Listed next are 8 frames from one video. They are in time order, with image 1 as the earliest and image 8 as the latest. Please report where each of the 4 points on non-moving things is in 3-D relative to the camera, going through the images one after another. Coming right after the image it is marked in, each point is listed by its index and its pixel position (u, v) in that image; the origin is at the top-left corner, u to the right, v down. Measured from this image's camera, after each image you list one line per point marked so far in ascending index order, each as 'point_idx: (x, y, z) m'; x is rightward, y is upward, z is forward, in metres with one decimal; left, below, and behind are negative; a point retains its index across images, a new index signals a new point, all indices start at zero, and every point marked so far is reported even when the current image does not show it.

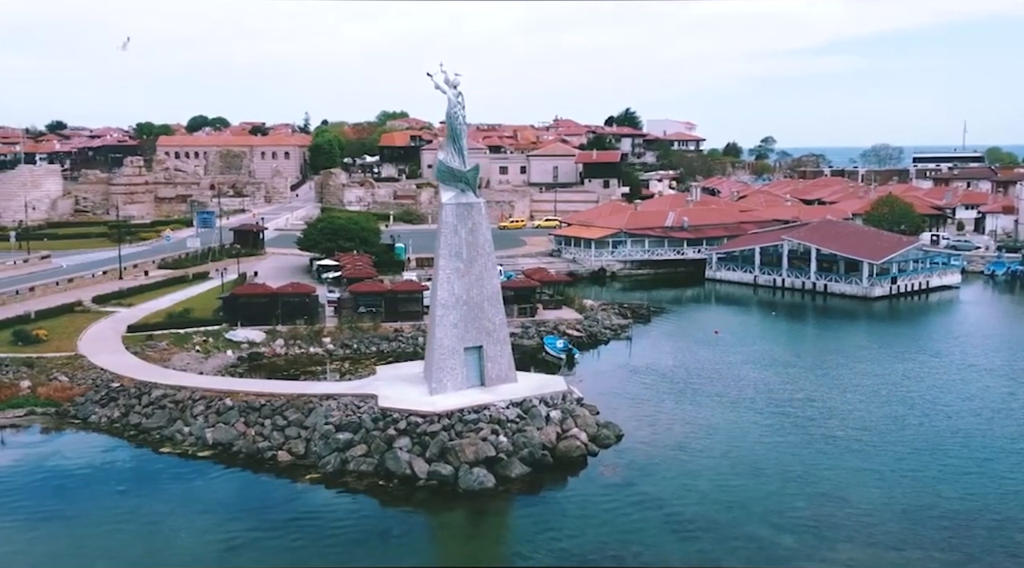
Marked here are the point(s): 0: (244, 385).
0: (-5.1, -1.9, +15.7) m
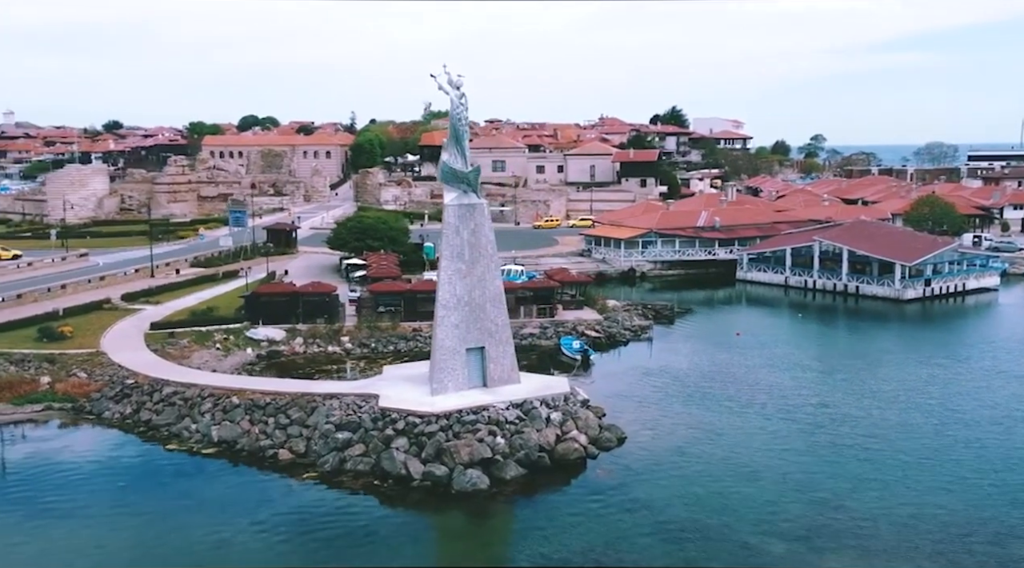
0: (-5.0, -1.9, +15.9) m
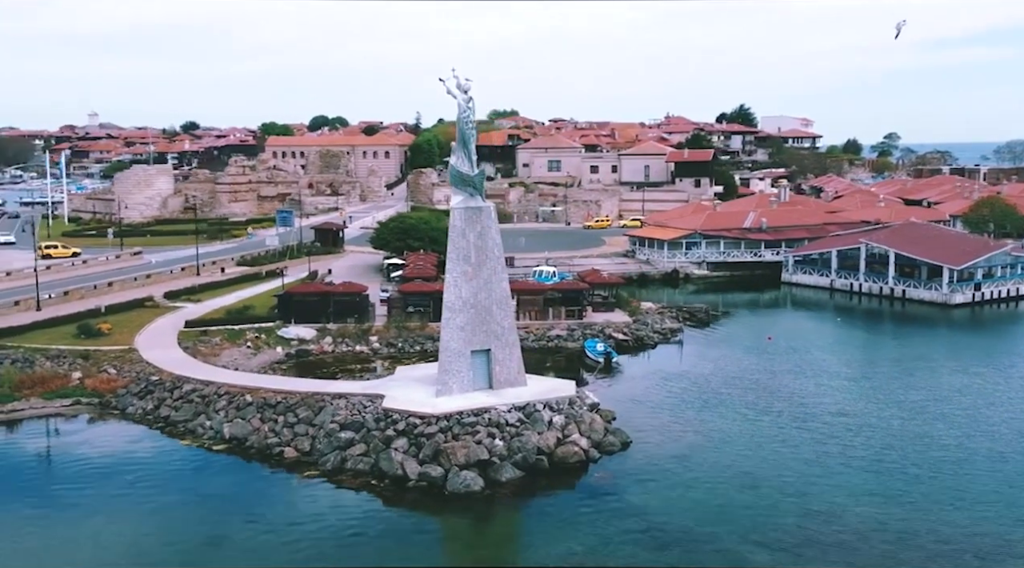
0: (-4.8, -1.9, +16.2) m
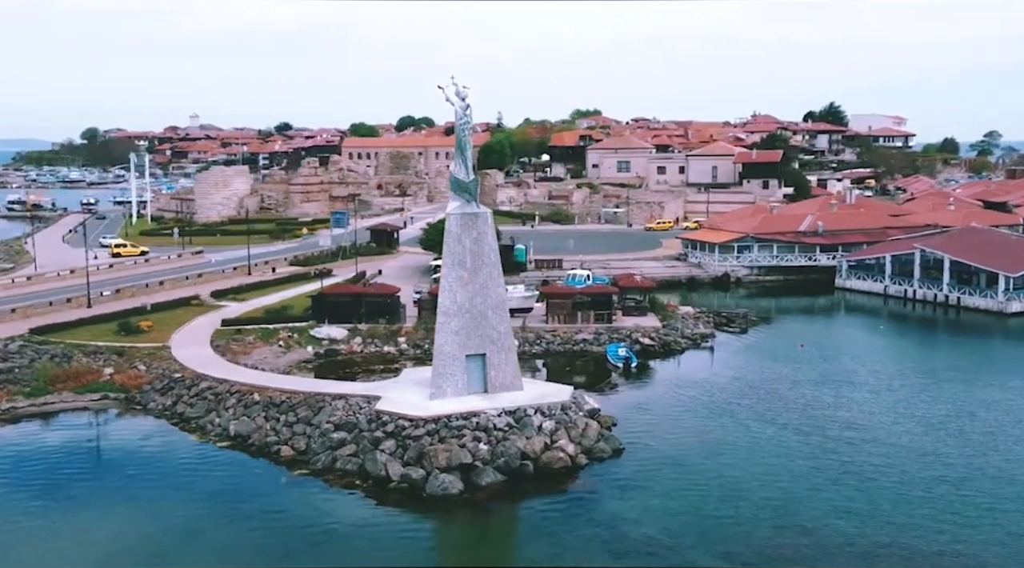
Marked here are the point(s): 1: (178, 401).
0: (-4.8, -2.0, +16.7) m
1: (-7.0, -2.4, +17.4) m
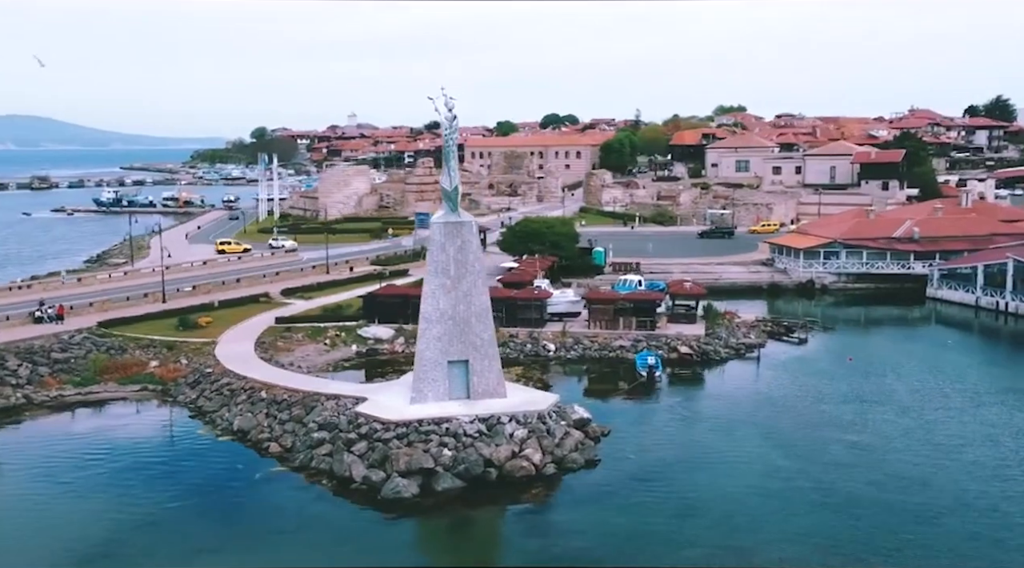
0: (-4.8, -2.0, +17.4) m
1: (-6.9, -2.5, +18.5) m
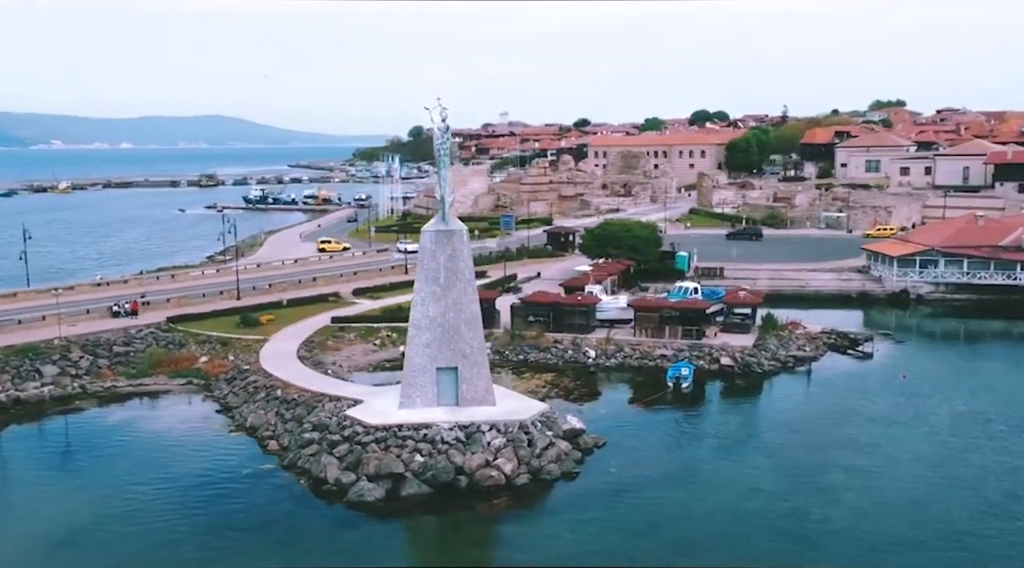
0: (-4.6, -2.1, +18.2) m
1: (-6.6, -2.5, +19.5) m
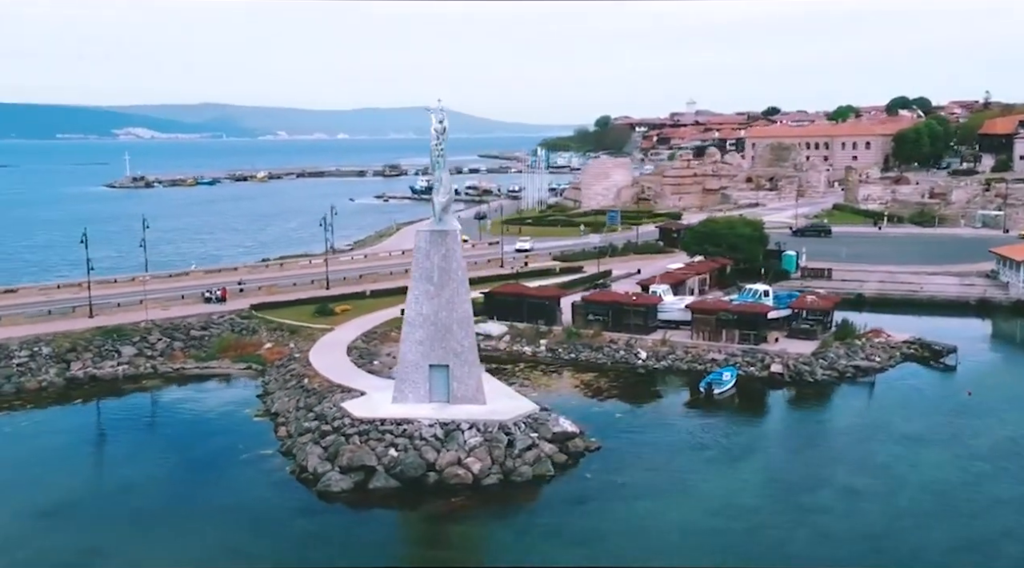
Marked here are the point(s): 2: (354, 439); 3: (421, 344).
0: (-4.2, -2.0, +19.0) m
1: (-5.9, -2.3, +20.6) m
2: (-2.7, -2.7, +14.2) m
3: (-1.7, -1.1, +15.3) m
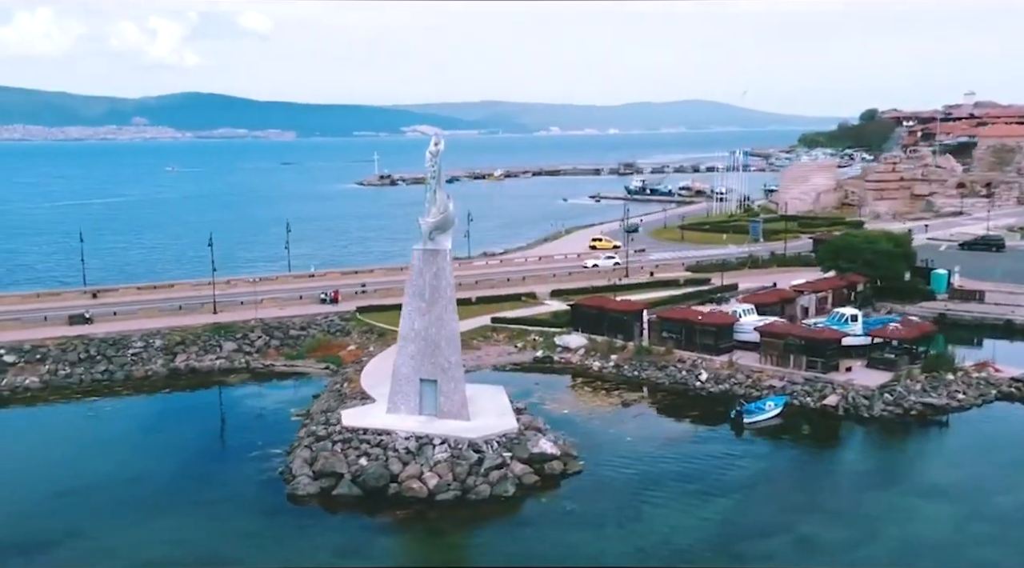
0: (-3.6, -2.3, +20.4) m
1: (-4.9, -2.6, +22.4) m
2: (-3.2, -3.0, +15.5) m
3: (-1.9, -1.5, +16.3) m
